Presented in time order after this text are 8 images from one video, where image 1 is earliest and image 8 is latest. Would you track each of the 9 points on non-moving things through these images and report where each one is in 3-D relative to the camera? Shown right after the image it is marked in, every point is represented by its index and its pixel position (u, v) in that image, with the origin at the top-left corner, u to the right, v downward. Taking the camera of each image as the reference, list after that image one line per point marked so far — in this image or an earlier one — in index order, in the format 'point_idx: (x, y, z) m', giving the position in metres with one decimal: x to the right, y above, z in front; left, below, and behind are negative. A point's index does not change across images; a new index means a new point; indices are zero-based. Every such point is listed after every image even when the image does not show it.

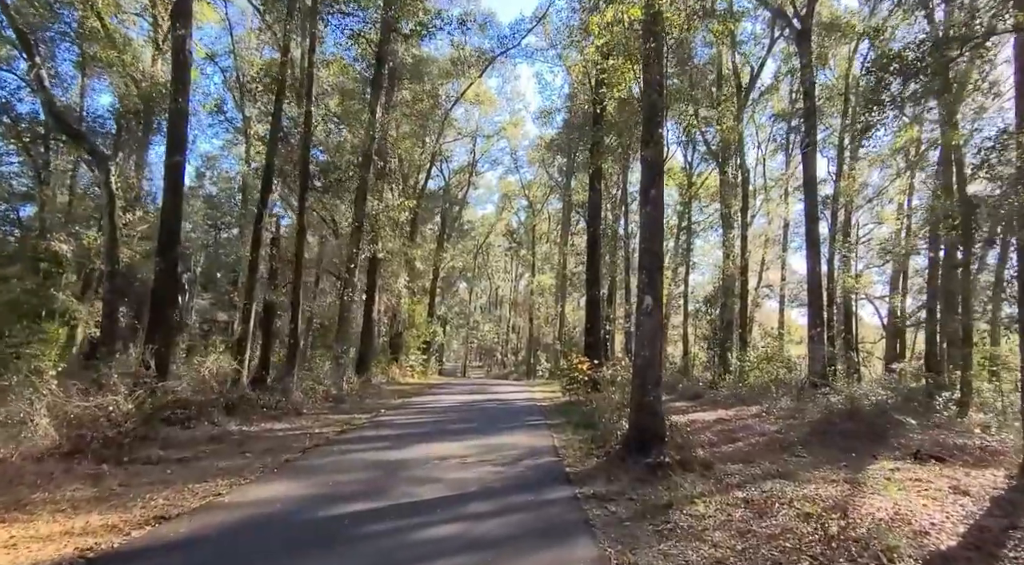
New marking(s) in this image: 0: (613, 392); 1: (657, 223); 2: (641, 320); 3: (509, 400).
0: (+1.7, -1.9, +11.2) m
1: (+2.0, +0.8, +8.9) m
2: (+1.8, -0.5, +8.8) m
3: (-0.1, -3.4, +18.6) m
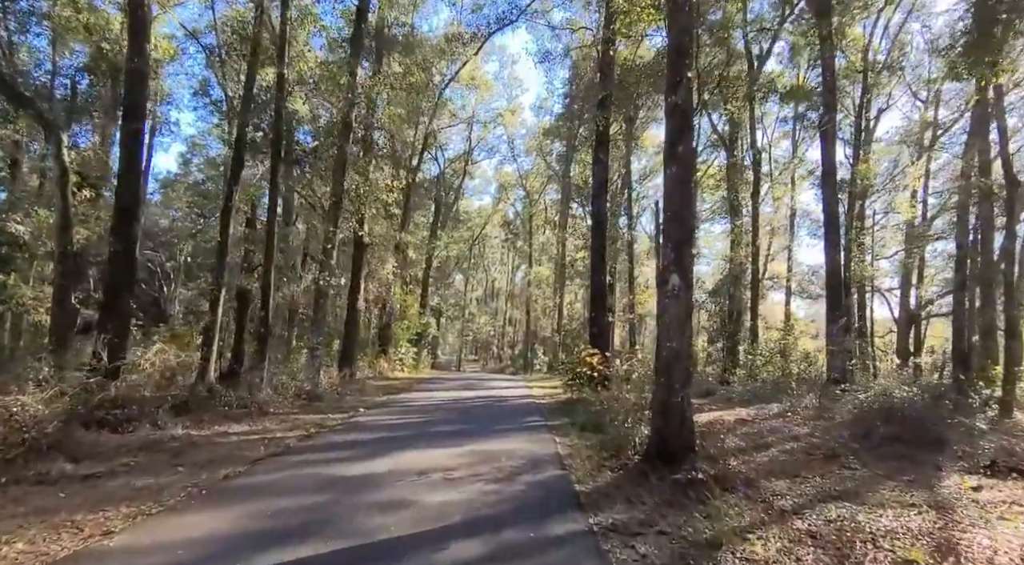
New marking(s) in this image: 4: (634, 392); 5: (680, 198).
0: (+1.7, -1.6, +9.6) m
1: (+2.0, +1.1, +7.3) m
2: (+1.7, -0.2, +7.2) m
3: (-0.2, -3.0, +17.0) m
4: (+1.8, -1.6, +9.6) m
5: (+1.9, +0.9, +7.3) m
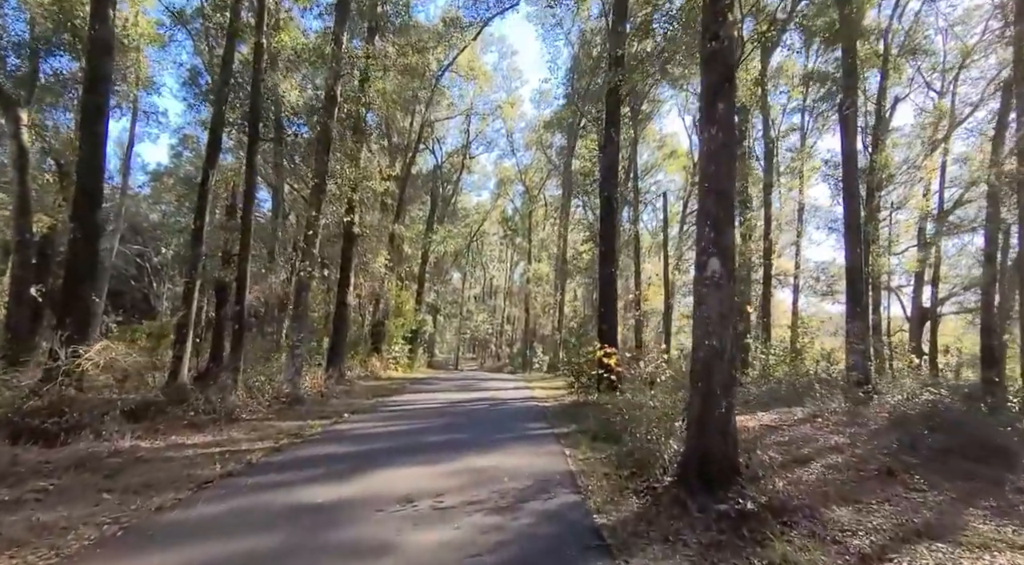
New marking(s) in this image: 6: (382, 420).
0: (+1.7, -1.5, +8.4) m
1: (+2.0, +1.2, +6.1) m
2: (+1.8, -0.1, +6.0) m
3: (-0.2, -2.8, +15.7) m
4: (+1.9, -1.5, +8.4) m
5: (+1.9, +1.1, +6.1) m
6: (-2.2, -2.3, +10.8) m
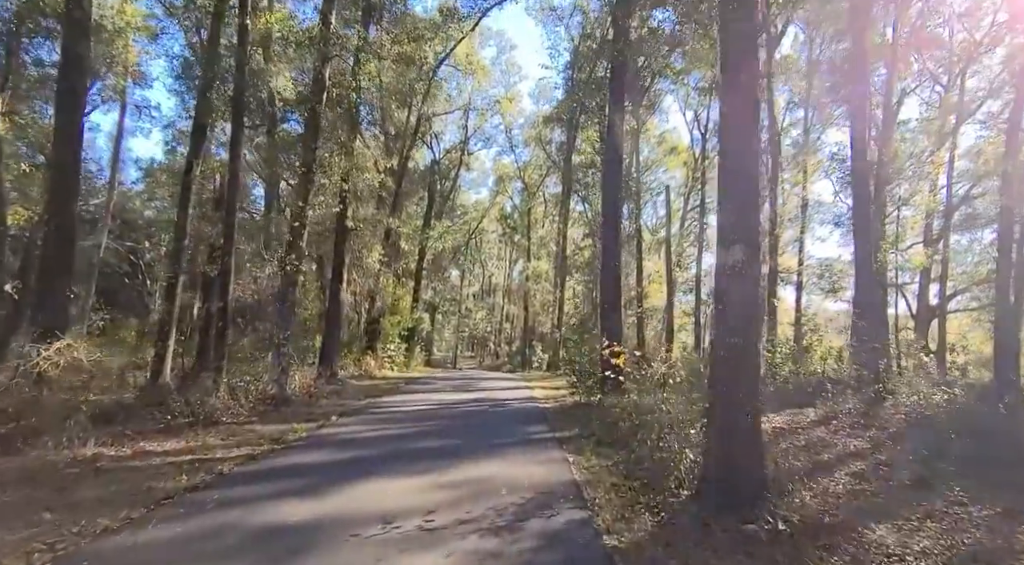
0: (+1.7, -1.4, +7.7) m
1: (+2.0, +1.3, +5.4) m
2: (+1.8, 0.0, +5.3) m
3: (-0.2, -2.7, +15.1) m
4: (+1.8, -1.4, +7.7) m
5: (+1.9, +1.1, +5.4) m
6: (-2.2, -2.2, +10.2) m
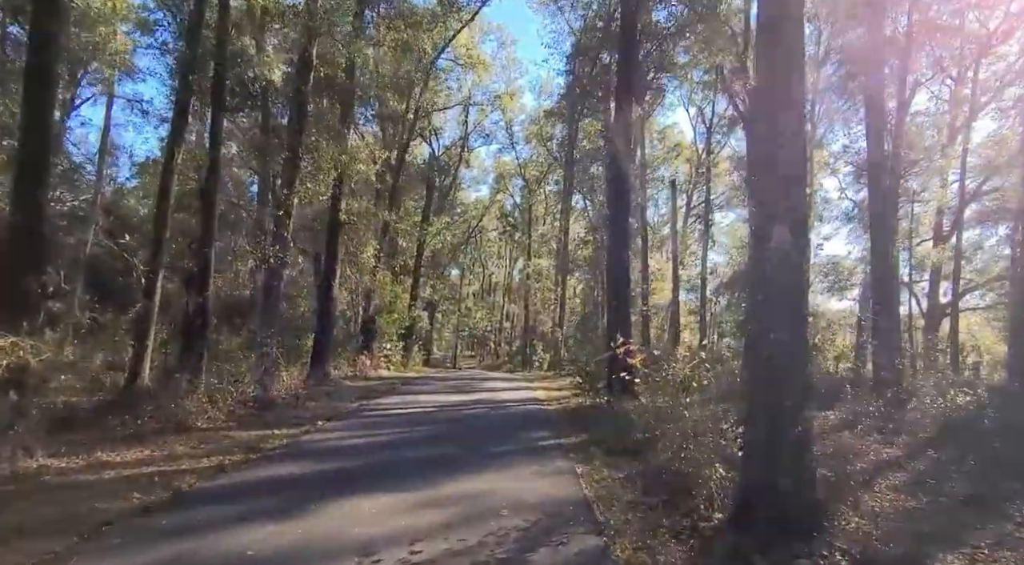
0: (+1.7, -1.3, +6.9) m
1: (+2.0, +1.4, +4.6) m
2: (+1.8, +0.1, +4.5) m
3: (-0.2, -2.6, +14.3) m
4: (+1.9, -1.3, +6.9) m
5: (+1.9, +1.2, +4.6) m
6: (-2.2, -2.1, +9.4) m
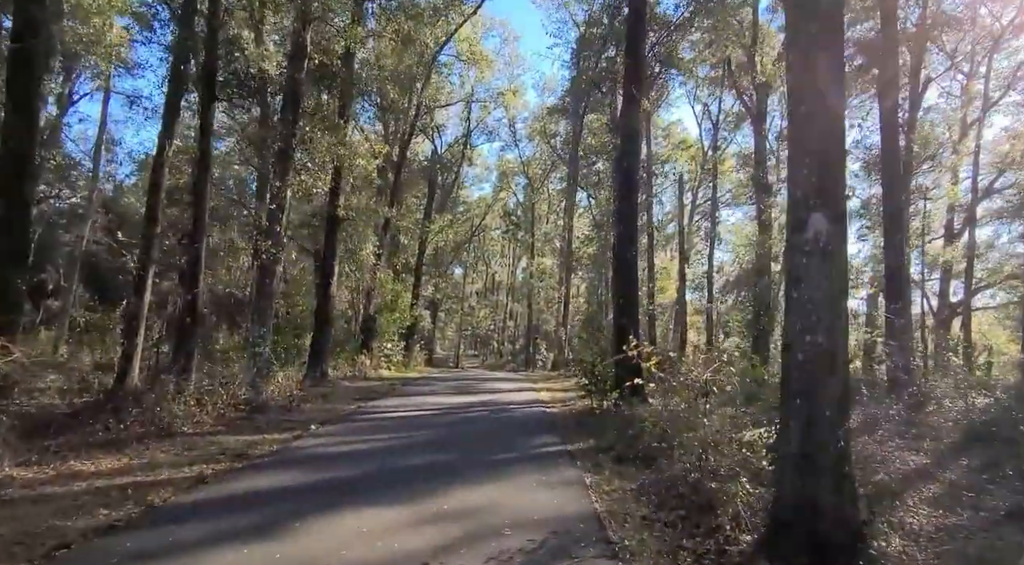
0: (+1.8, -1.3, +6.4) m
1: (+2.1, +1.4, +4.1) m
2: (+1.8, +0.1, +4.0) m
3: (-0.1, -2.6, +13.8) m
4: (+1.9, -1.3, +6.4) m
5: (+2.0, +1.3, +4.1) m
6: (-2.1, -2.1, +8.9) m
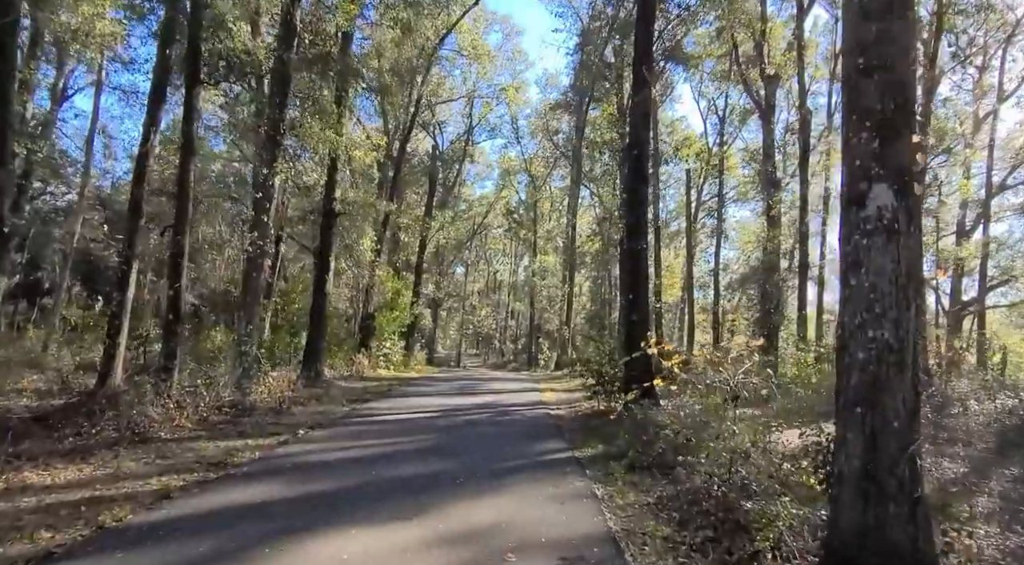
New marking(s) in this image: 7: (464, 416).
0: (+1.8, -1.2, +5.8) m
1: (+2.1, +1.5, +3.5) m
2: (+1.8, +0.2, +3.4) m
3: (-0.1, -2.5, +13.2) m
4: (+1.9, -1.2, +5.8) m
5: (+2.0, +1.4, +3.5) m
6: (-2.1, -2.0, +8.3) m
7: (-0.8, -2.3, +11.2) m
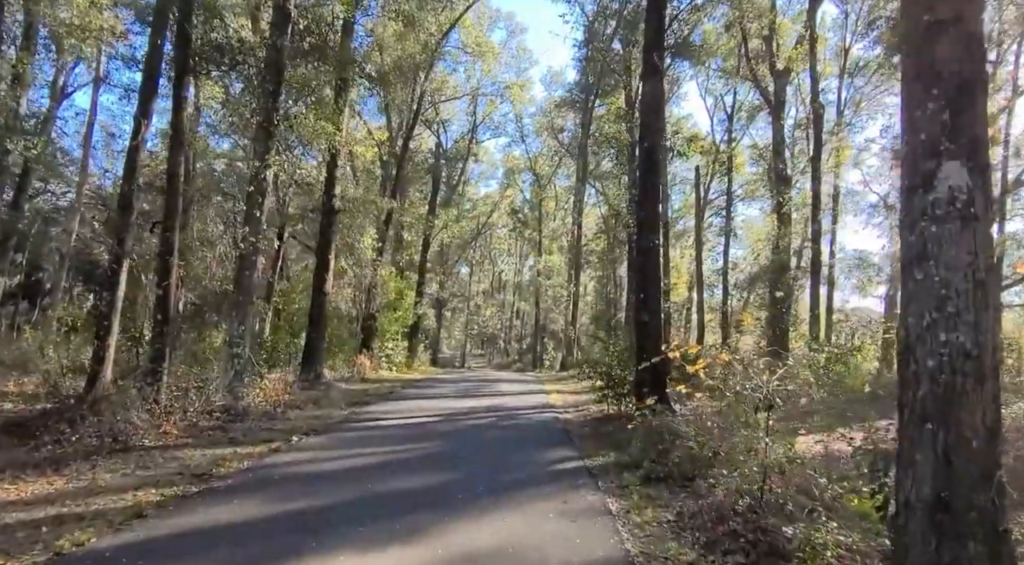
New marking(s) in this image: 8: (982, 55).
0: (+1.9, -1.1, +5.3) m
1: (+2.1, +1.6, +3.0) m
2: (+1.9, +0.2, +2.9) m
3: (+0.1, -2.4, +12.7) m
4: (+2.0, -1.2, +5.3) m
5: (+2.0, +1.4, +3.0) m
6: (-2.0, -2.0, +7.8) m
7: (-0.7, -2.3, +10.7) m
8: (+2.1, +1.0, +3.0) m
